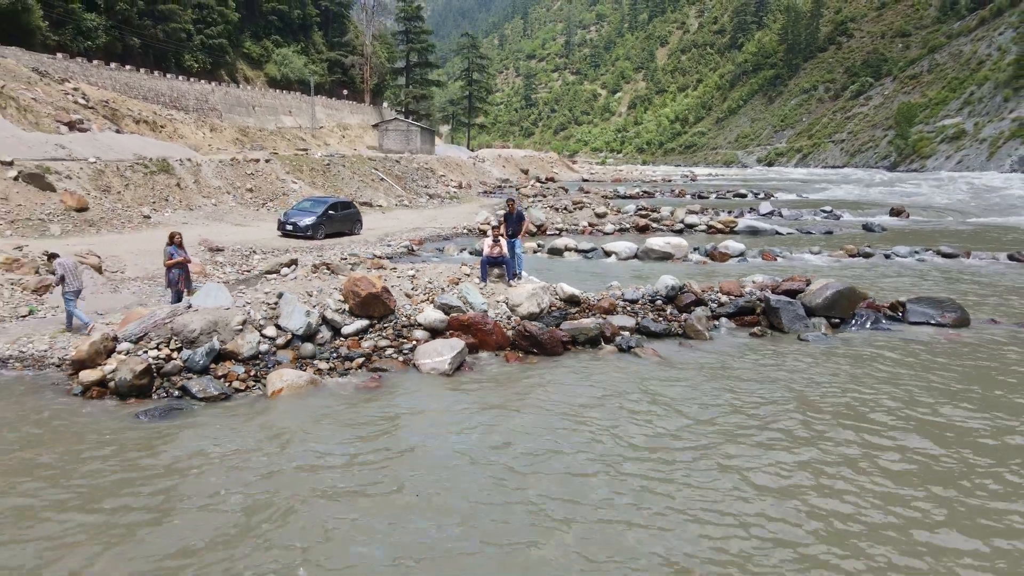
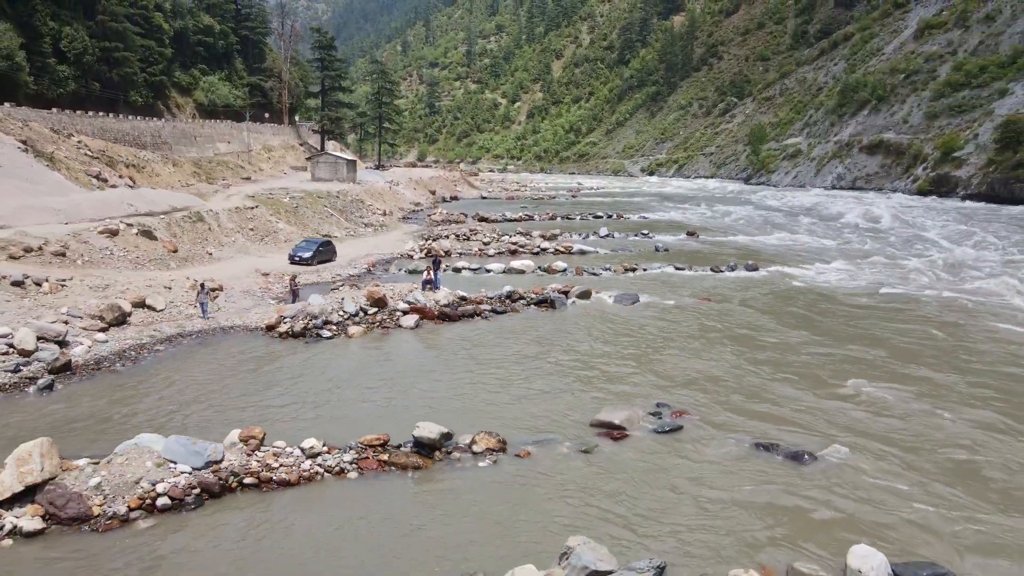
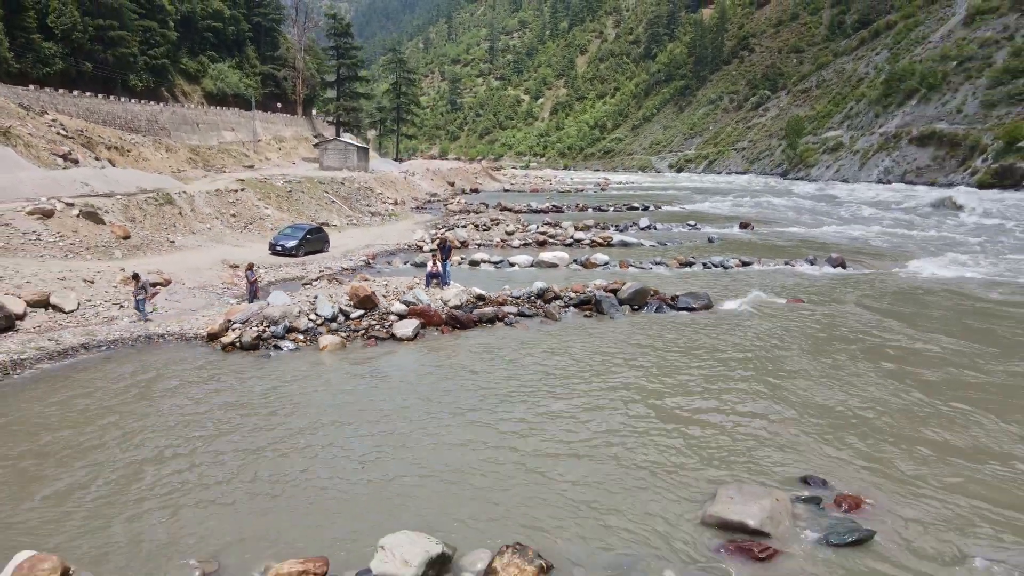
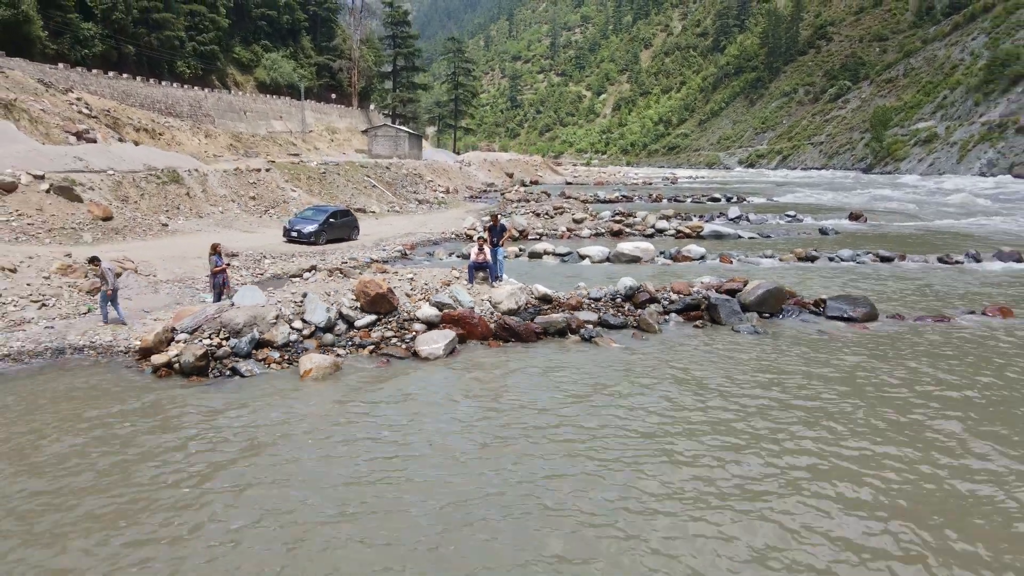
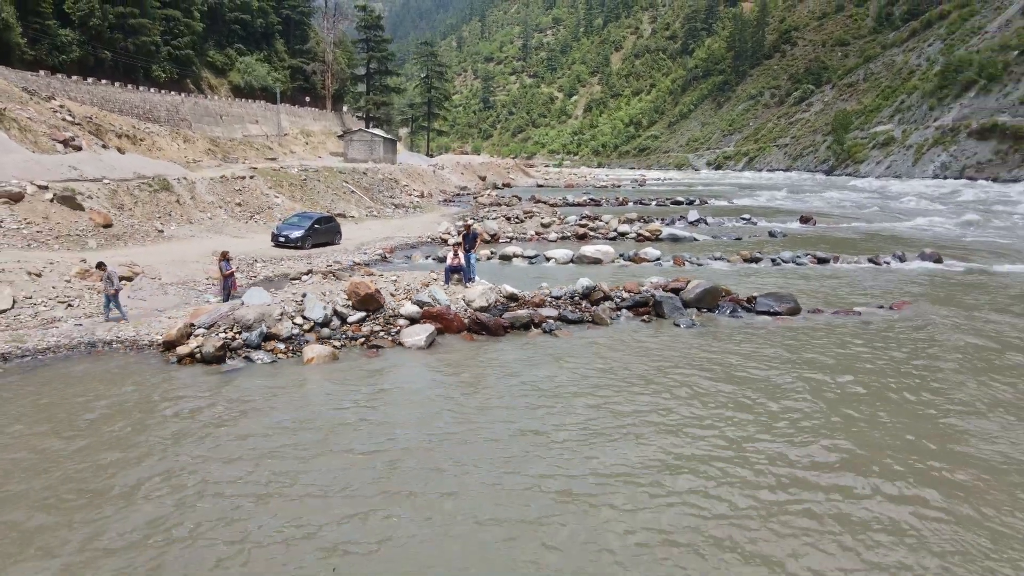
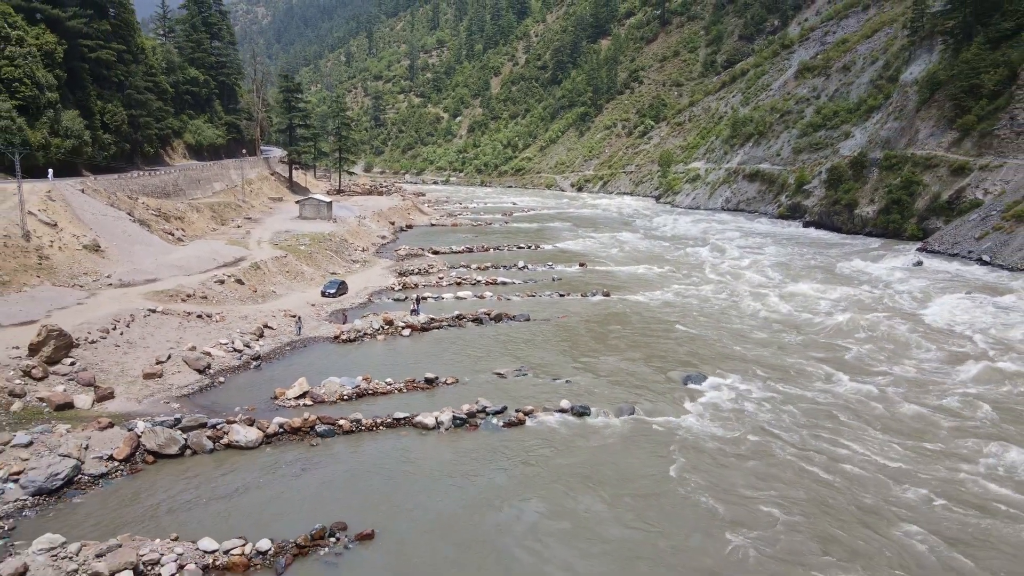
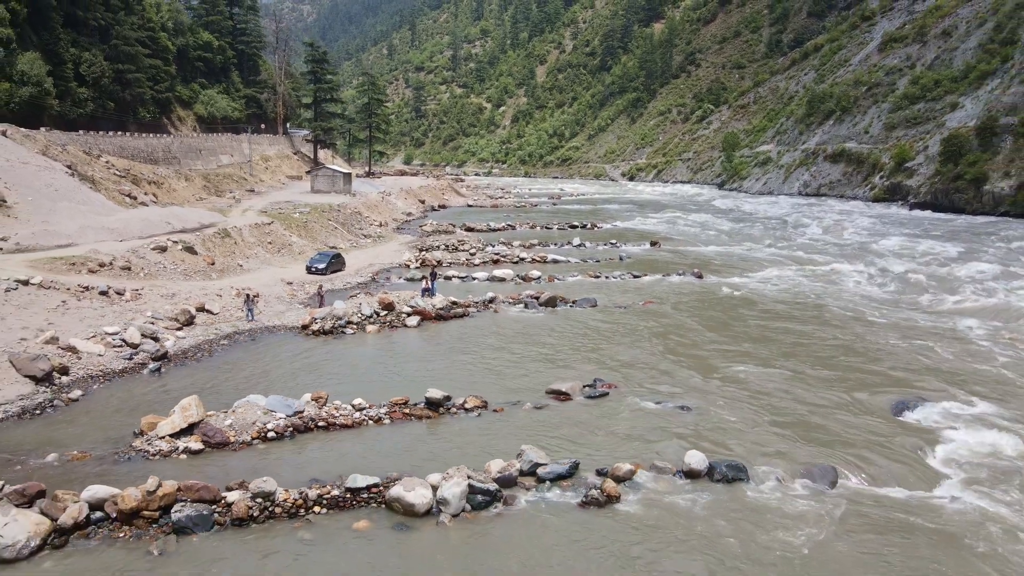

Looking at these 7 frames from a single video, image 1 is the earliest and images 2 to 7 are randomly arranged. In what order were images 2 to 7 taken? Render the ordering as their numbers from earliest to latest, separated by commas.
4, 5, 3, 2, 7, 6
